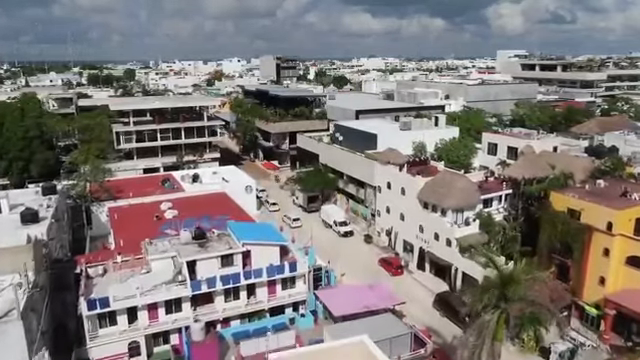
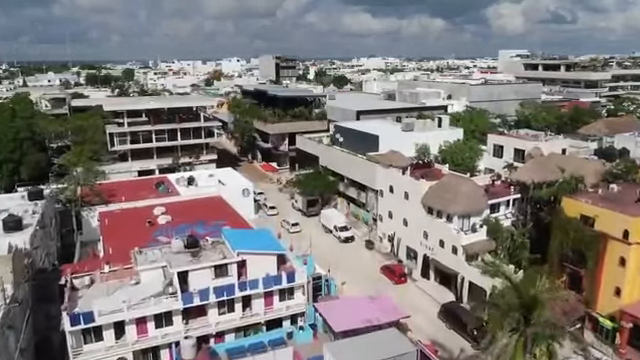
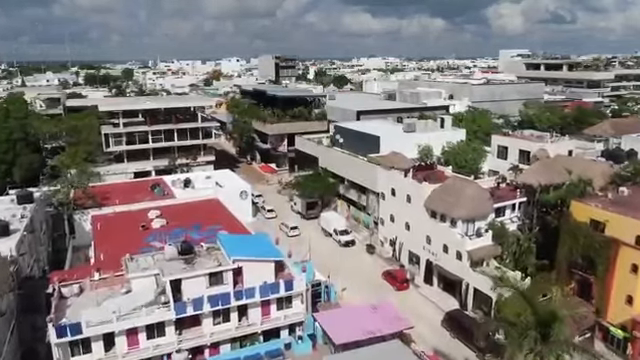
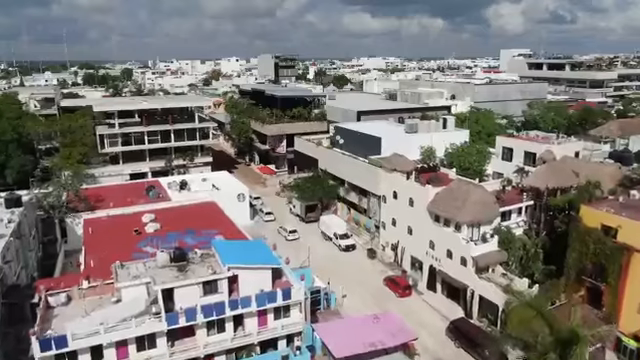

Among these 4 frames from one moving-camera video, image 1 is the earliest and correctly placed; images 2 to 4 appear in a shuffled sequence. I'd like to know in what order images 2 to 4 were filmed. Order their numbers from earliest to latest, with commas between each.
2, 3, 4
